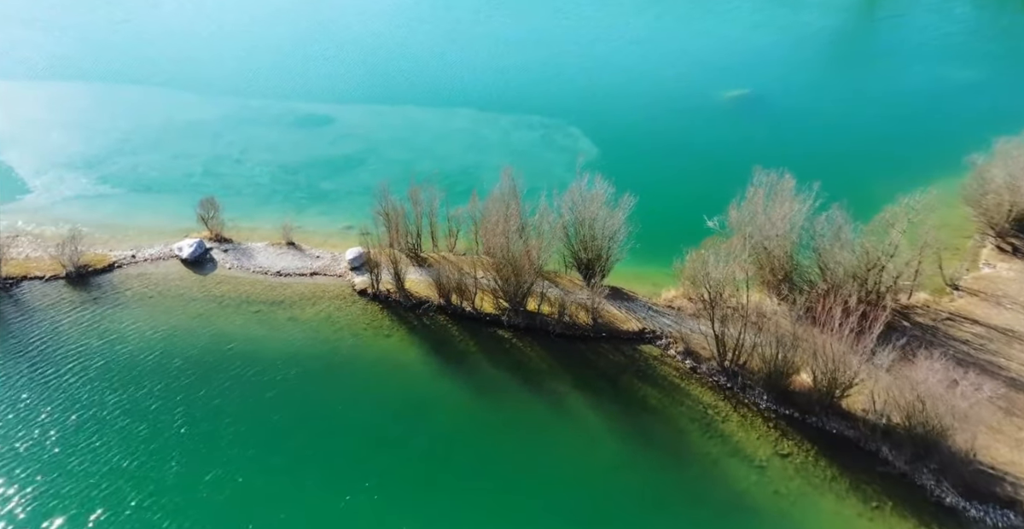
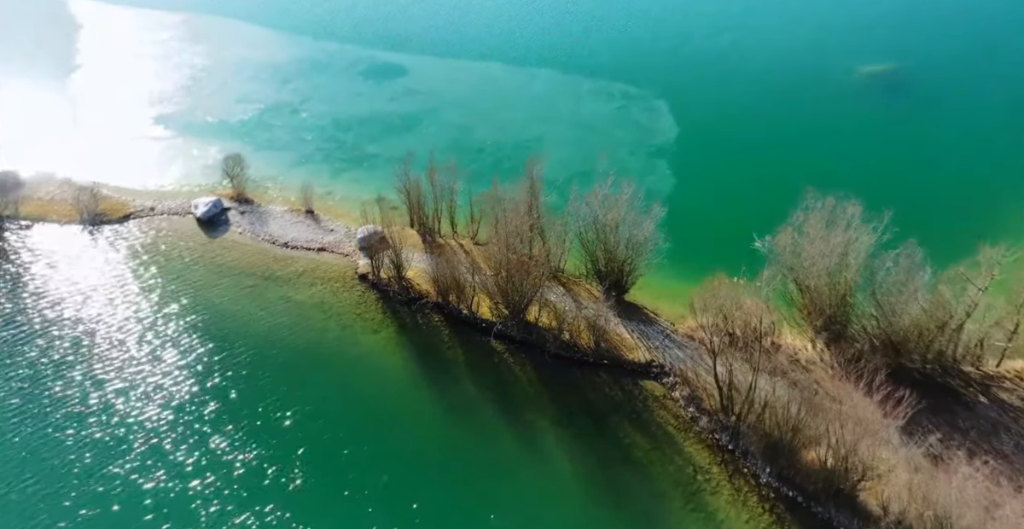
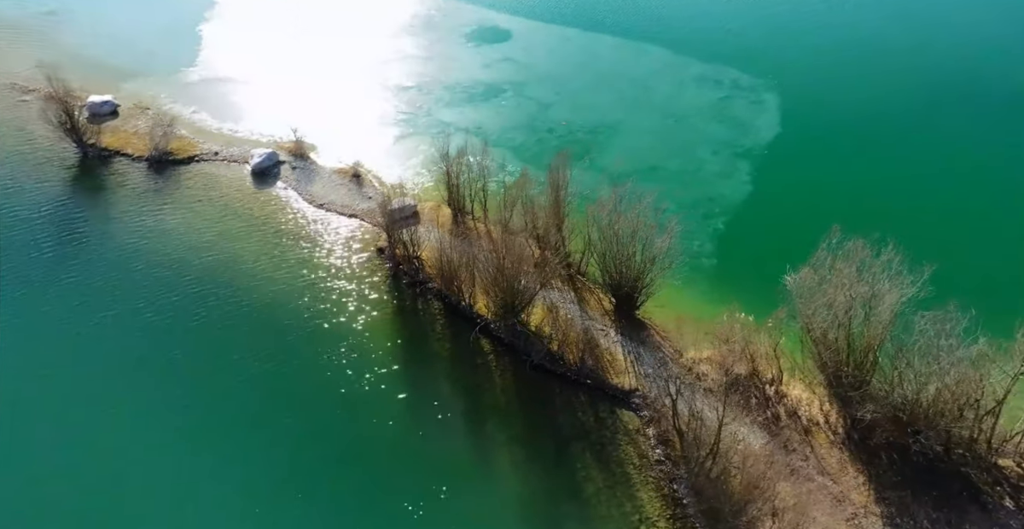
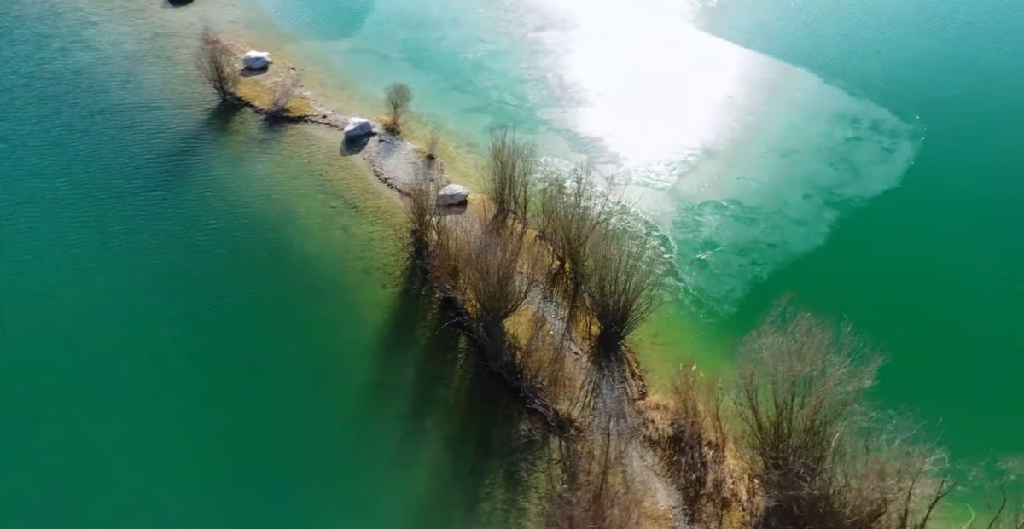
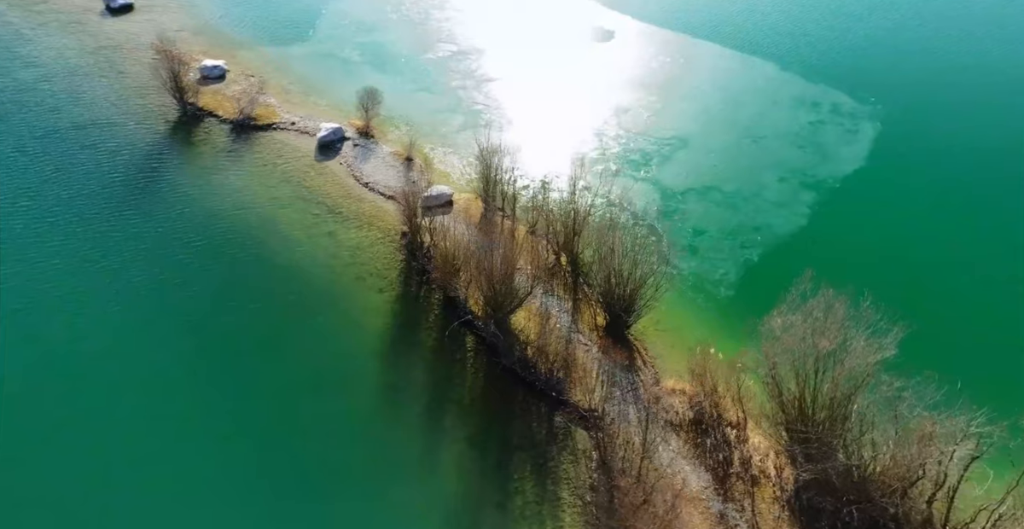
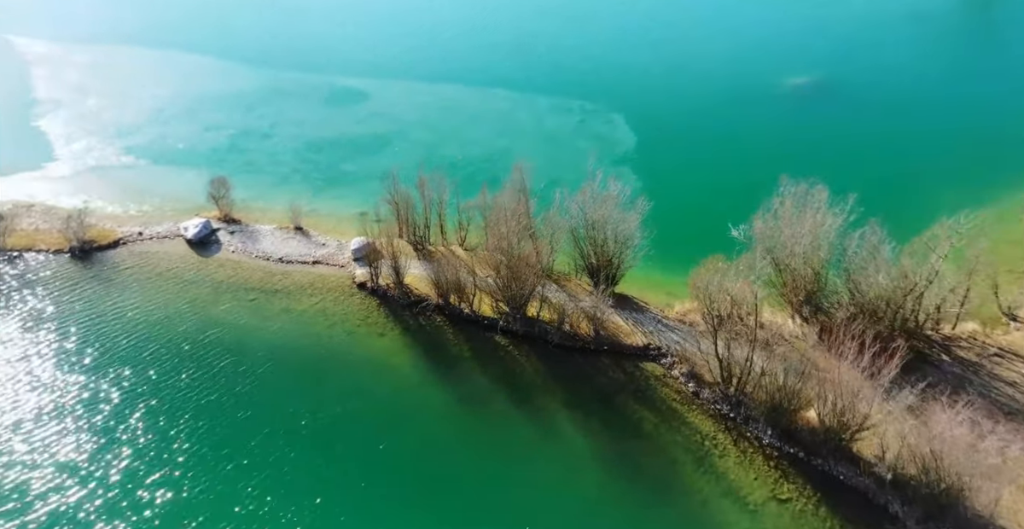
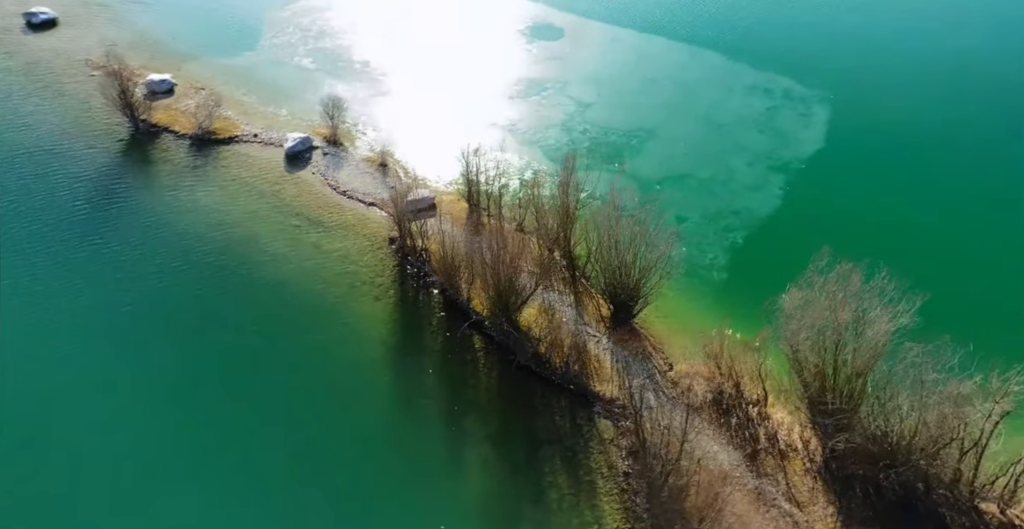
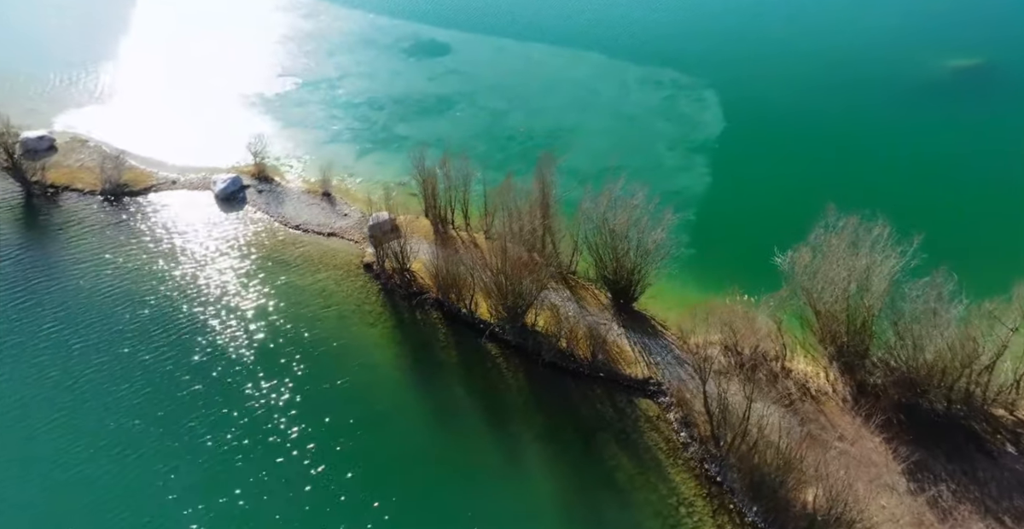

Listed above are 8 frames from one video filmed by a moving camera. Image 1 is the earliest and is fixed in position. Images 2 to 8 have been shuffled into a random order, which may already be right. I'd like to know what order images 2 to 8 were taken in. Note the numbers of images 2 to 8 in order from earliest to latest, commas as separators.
6, 2, 8, 3, 7, 5, 4
